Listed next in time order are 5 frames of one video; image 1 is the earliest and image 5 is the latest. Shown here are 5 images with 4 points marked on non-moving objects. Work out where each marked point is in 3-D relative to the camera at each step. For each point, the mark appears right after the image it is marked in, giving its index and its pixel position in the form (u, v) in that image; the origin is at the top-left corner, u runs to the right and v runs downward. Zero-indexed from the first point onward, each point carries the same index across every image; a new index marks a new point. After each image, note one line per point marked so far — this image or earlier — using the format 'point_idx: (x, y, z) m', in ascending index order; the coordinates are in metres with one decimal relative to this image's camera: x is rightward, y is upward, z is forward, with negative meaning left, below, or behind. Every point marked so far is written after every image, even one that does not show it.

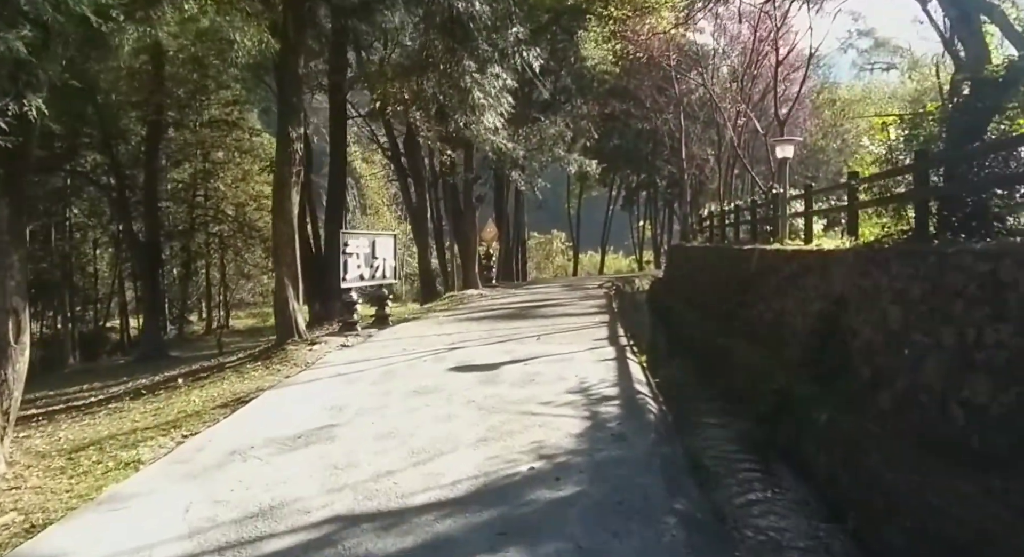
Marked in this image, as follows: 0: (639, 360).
0: (+1.4, -0.9, +9.6) m
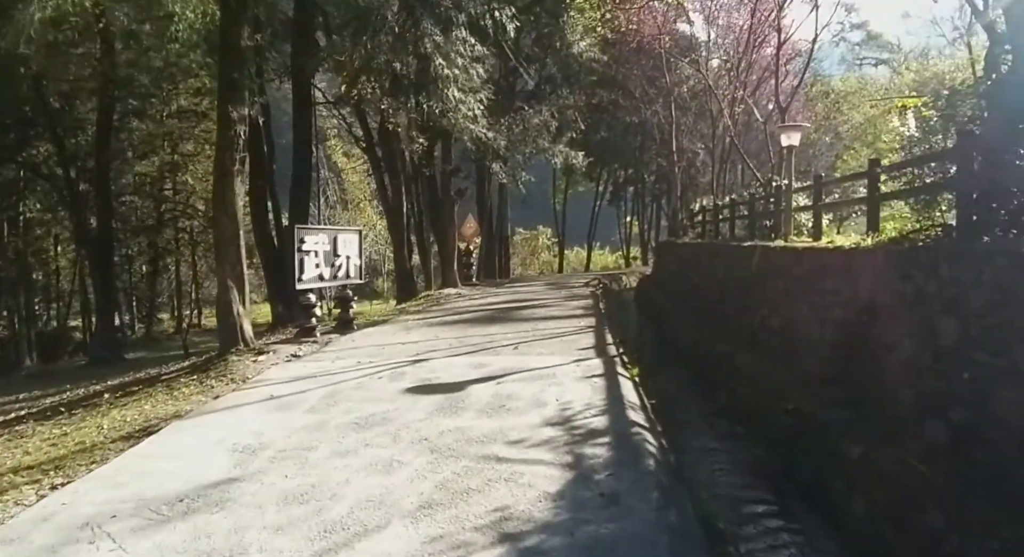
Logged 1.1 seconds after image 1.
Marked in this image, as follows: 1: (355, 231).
0: (+1.1, -0.9, +8.2) m
1: (-2.7, +0.8, +14.5) m
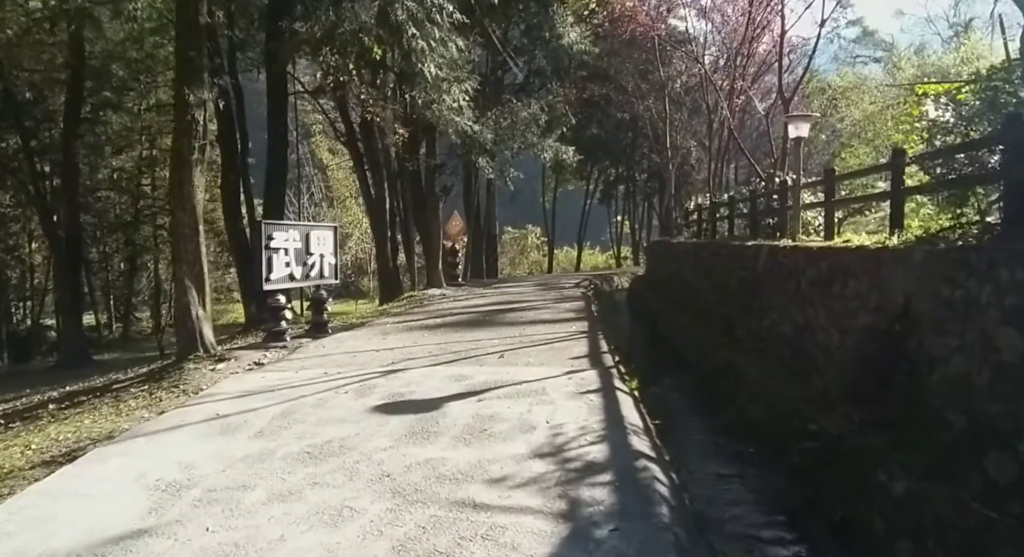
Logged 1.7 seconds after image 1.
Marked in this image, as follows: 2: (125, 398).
0: (+1.0, -1.0, +7.3) m
1: (-2.9, +0.8, +13.6) m
2: (-4.1, -1.3, +9.1) m
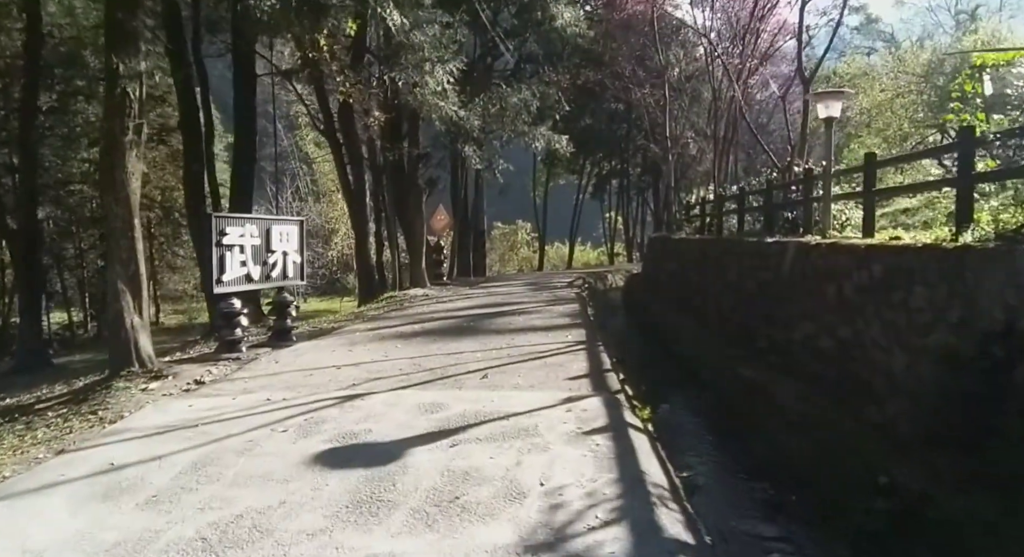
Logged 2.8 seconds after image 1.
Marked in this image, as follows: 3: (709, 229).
0: (+0.9, -1.0, +5.9) m
1: (-3.0, +0.8, +12.1) m
2: (-4.2, -1.3, +7.6) m
3: (+4.3, +1.1, +19.1) m
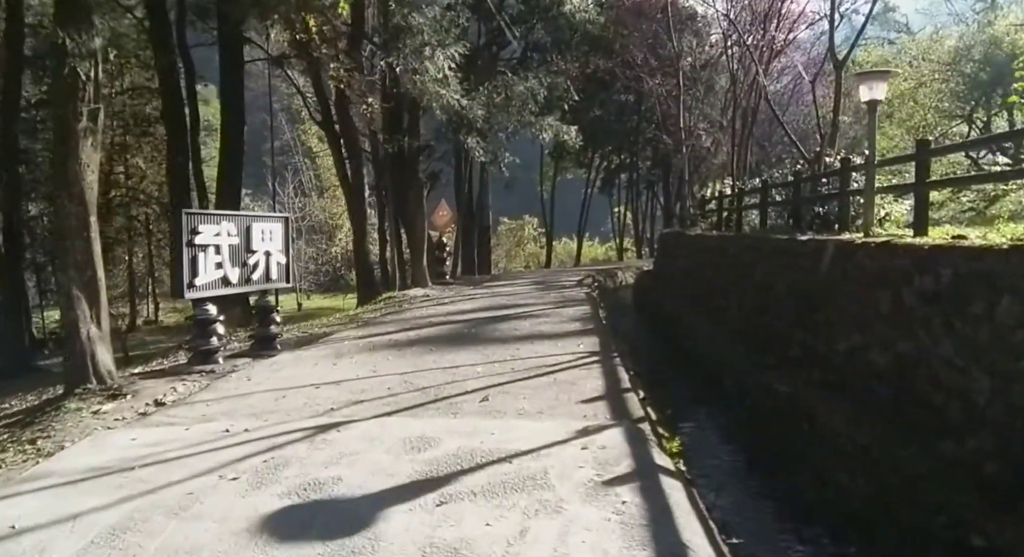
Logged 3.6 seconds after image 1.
0: (+0.9, -1.1, +4.8) m
1: (-3.0, +0.8, +11.0) m
2: (-4.2, -1.3, +6.6) m
3: (+4.4, +1.1, +18.0) m
